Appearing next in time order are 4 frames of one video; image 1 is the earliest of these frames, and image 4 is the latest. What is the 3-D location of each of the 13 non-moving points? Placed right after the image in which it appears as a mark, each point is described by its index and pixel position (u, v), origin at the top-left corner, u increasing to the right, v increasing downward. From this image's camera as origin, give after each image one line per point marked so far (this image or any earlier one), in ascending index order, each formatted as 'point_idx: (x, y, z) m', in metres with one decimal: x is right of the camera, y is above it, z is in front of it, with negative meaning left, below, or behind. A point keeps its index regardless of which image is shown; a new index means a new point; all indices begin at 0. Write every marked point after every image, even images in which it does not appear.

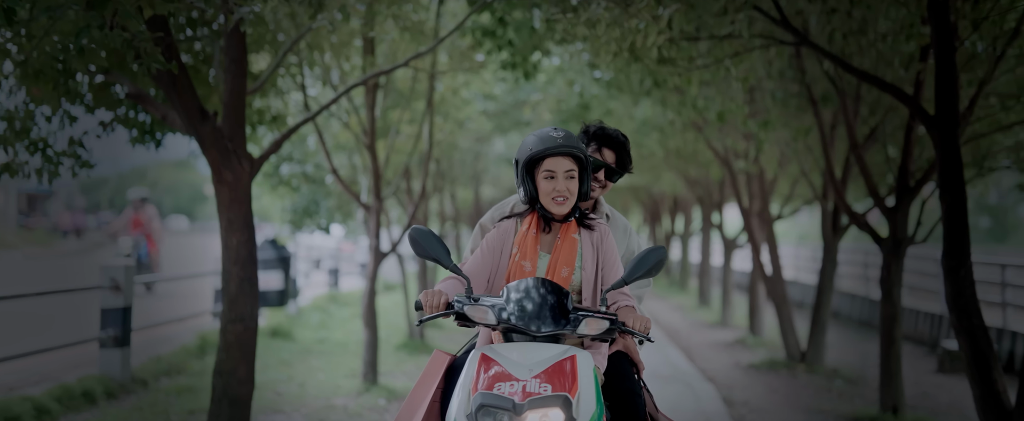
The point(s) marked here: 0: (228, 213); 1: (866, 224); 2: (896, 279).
0: (-1.9, 0.0, +4.4) m
1: (+4.2, -0.2, +8.0) m
2: (+4.3, -0.7, +7.5) m
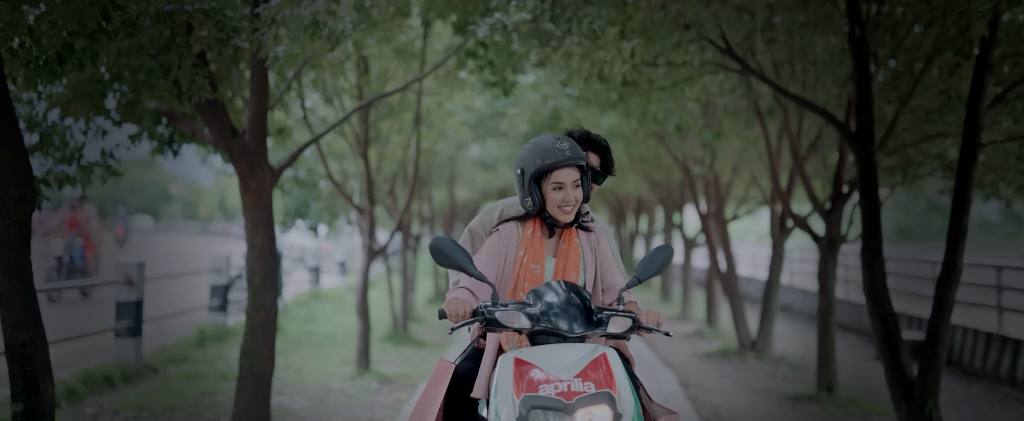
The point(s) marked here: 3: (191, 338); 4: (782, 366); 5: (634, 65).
0: (-2.0, 0.0, +5.1) m
1: (+3.9, -0.2, +9.0) m
2: (+4.0, -0.8, +8.4) m
3: (-4.1, -1.6, +8.7) m
4: (+4.1, -2.4, +10.3) m
5: (+1.1, +1.3, +6.2) m
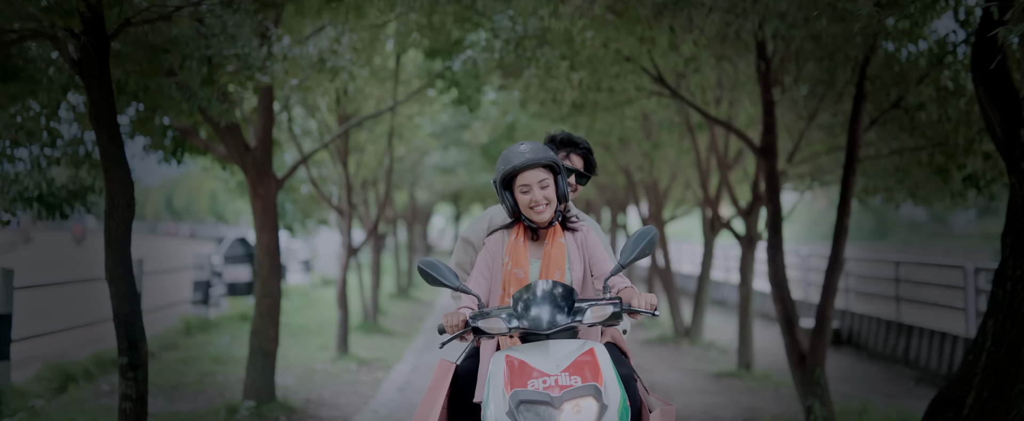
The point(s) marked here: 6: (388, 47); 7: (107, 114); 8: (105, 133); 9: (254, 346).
0: (-2.2, -0.1, +6.1) m
1: (+3.3, -0.2, +10.4) m
2: (+3.4, -0.8, +9.8) m
3: (-4.7, -1.7, +9.5) m
4: (+3.4, -2.4, +11.7) m
5: (+0.8, +1.3, +7.3) m
6: (-1.4, +1.9, +7.7) m
7: (-2.2, +0.5, +3.7) m
8: (-2.2, +0.4, +3.7) m
9: (-2.3, -1.2, +6.1) m
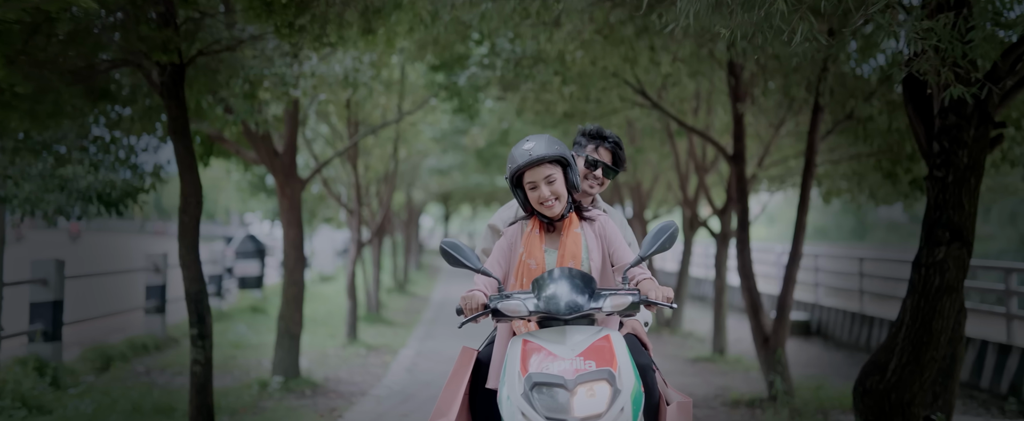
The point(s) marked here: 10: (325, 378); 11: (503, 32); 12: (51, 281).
0: (-2.3, 0.0, +6.8) m
1: (+3.2, -0.2, +11.2) m
2: (+3.3, -0.8, +10.7) m
3: (-4.8, -1.6, +10.2) m
4: (+3.3, -2.4, +12.6) m
5: (+0.7, +1.3, +8.2) m
6: (-1.5, +1.9, +8.5) m
7: (-2.2, +0.5, +4.5) m
8: (-2.2, +0.4, +4.5) m
9: (-2.3, -1.2, +6.8) m
10: (-2.1, -1.8, +7.4) m
11: (-0.1, +1.9, +7.1) m
12: (-4.3, -0.6, +6.2) m
